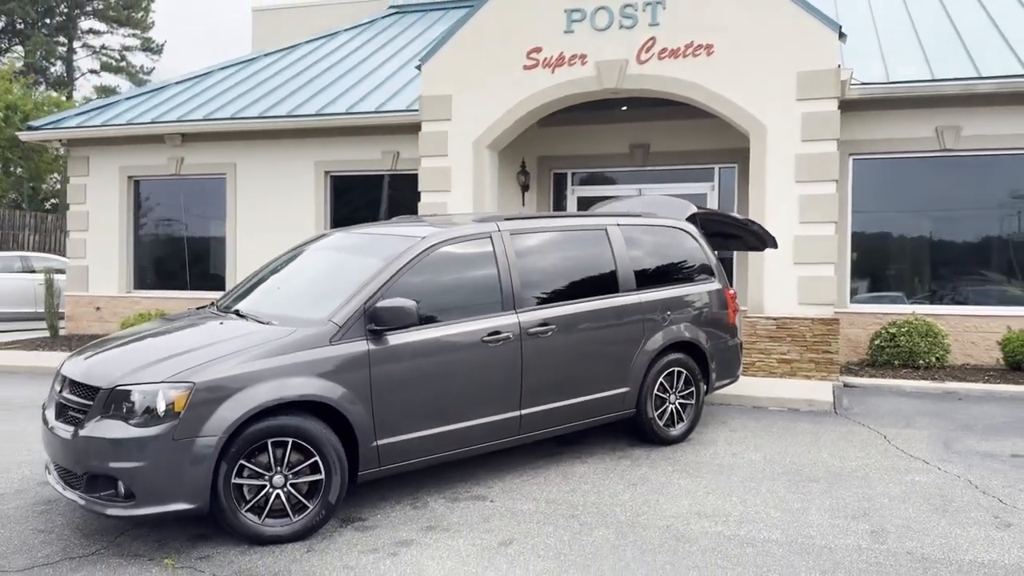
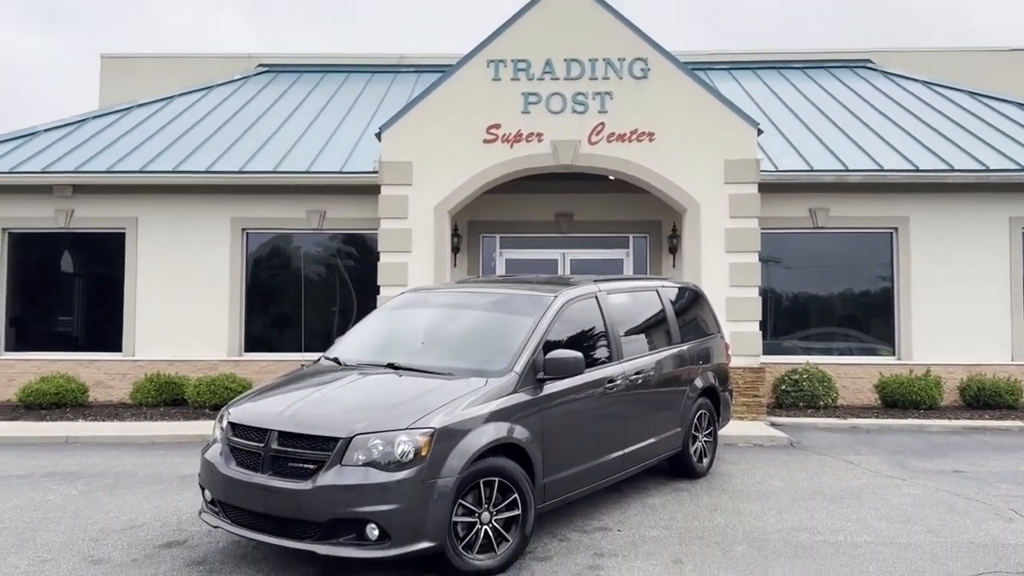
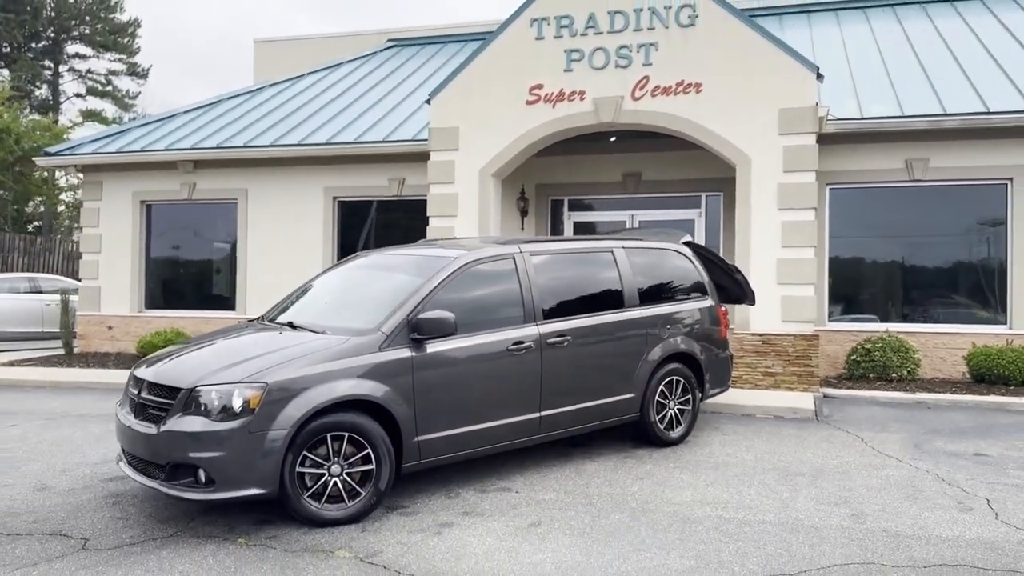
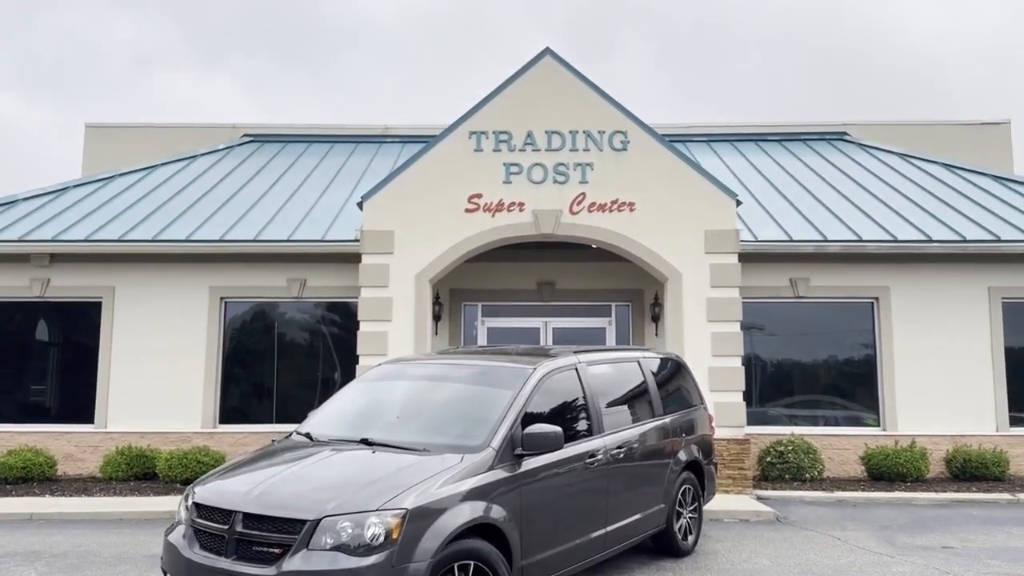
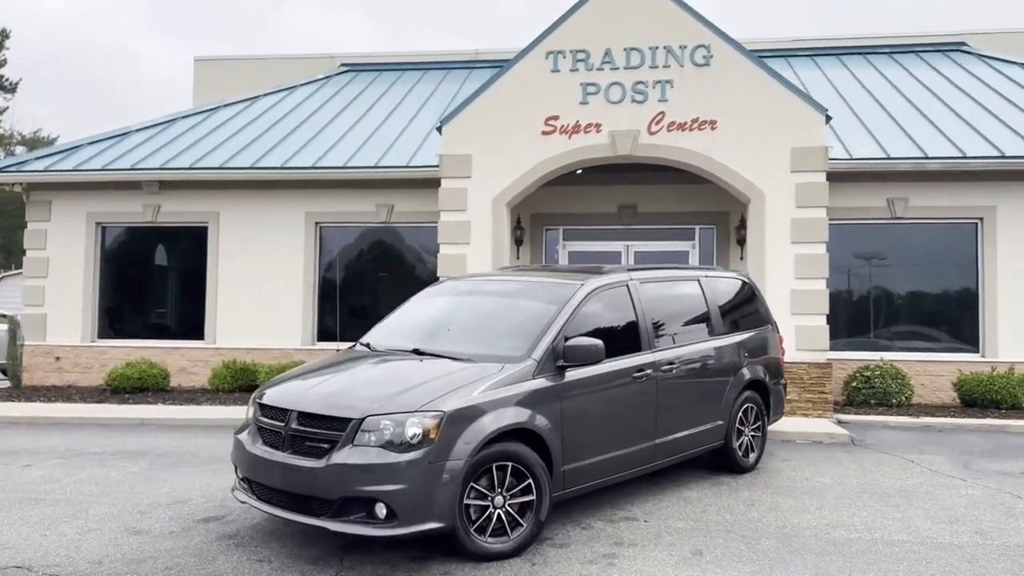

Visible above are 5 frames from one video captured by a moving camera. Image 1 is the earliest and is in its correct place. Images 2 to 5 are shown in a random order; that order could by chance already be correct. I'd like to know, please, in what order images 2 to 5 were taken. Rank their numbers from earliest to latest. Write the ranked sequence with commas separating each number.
3, 5, 4, 2
